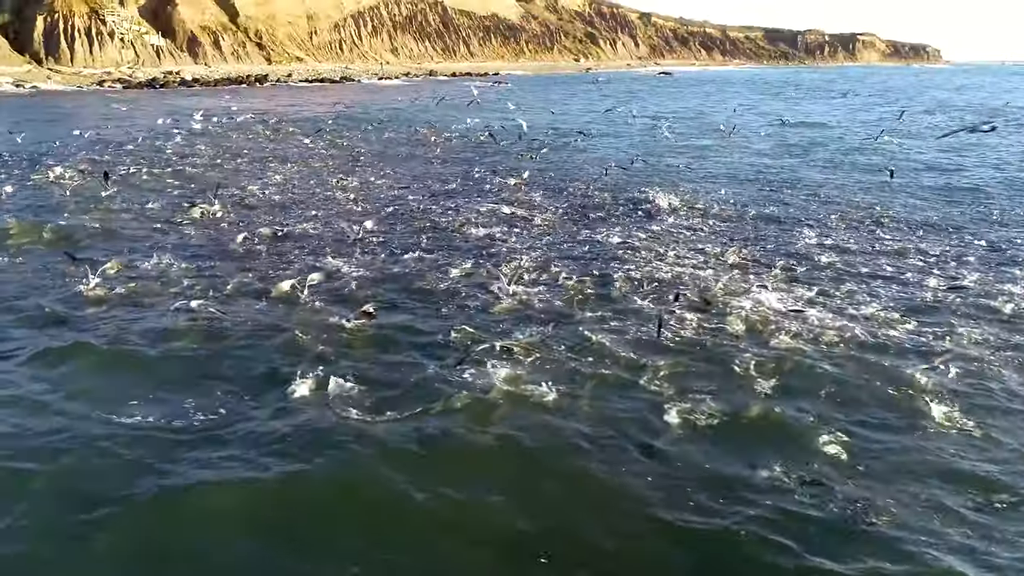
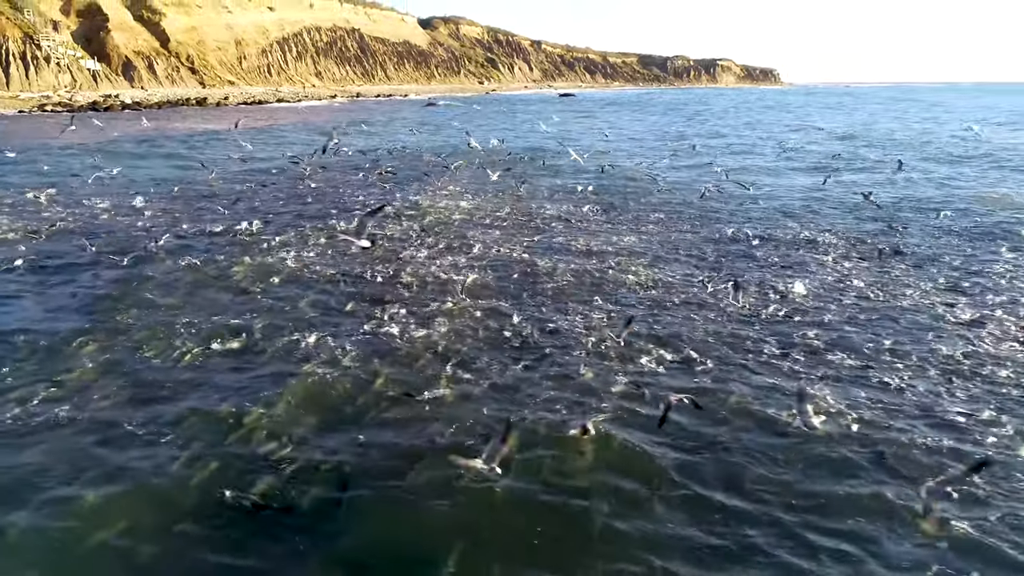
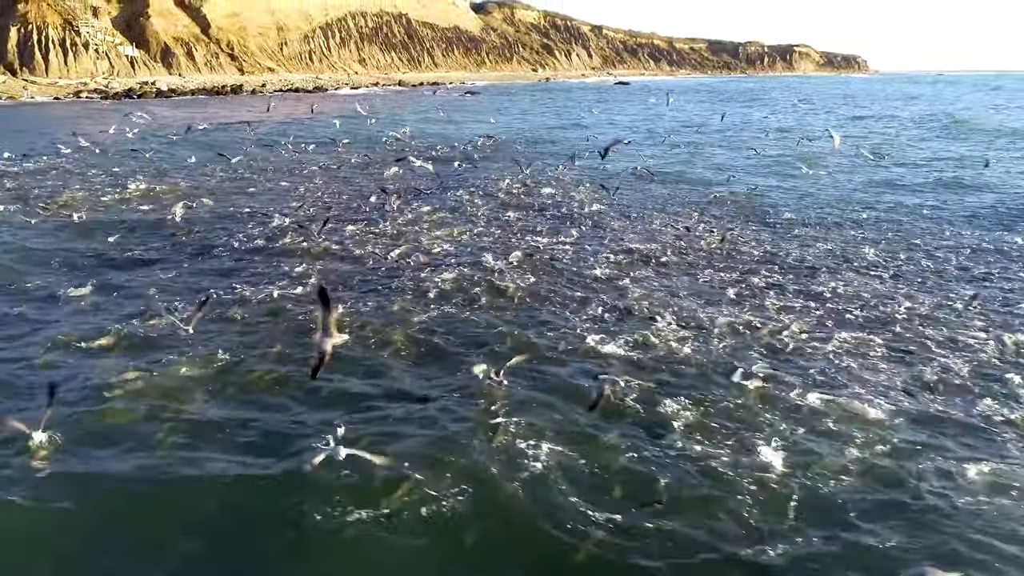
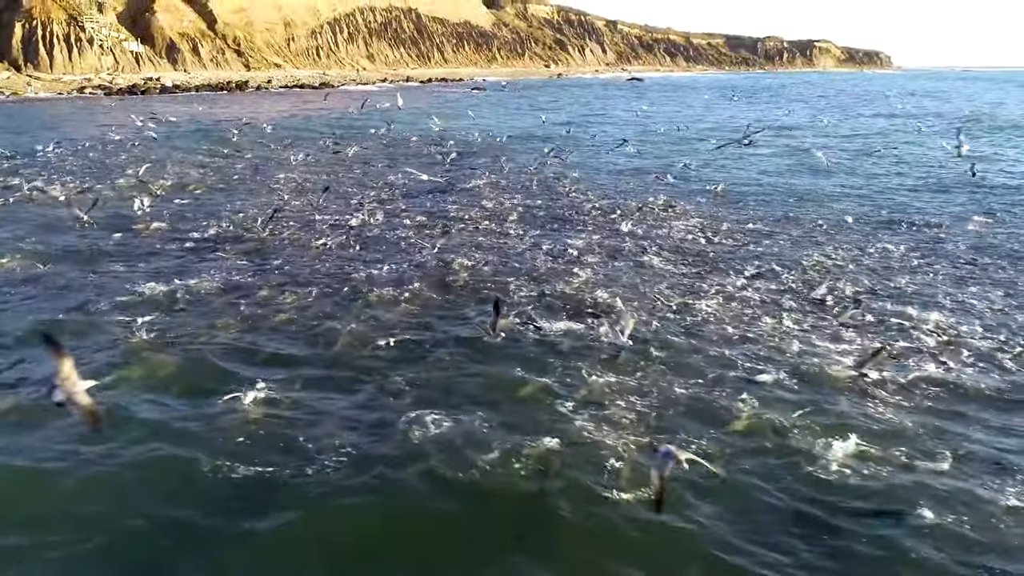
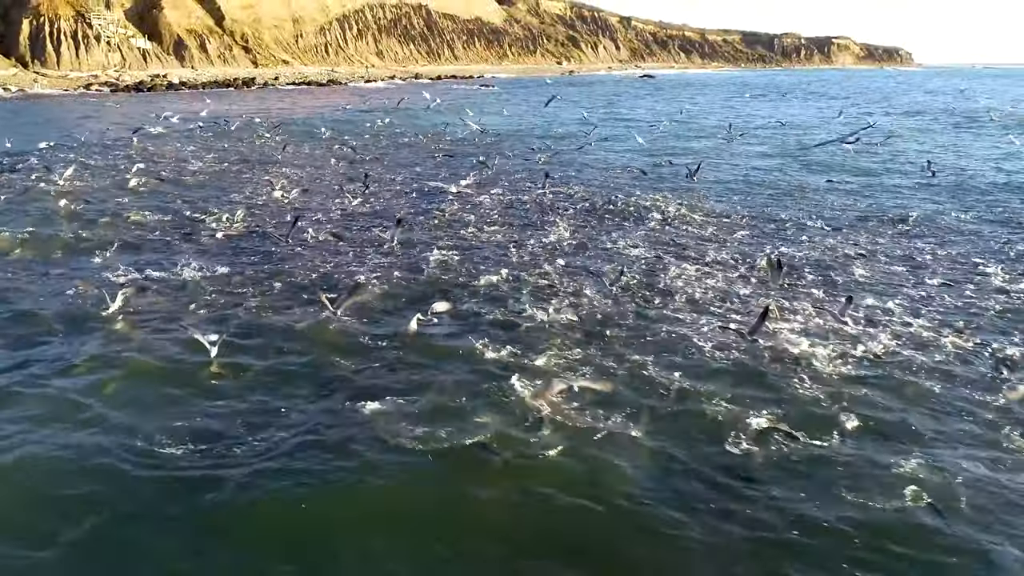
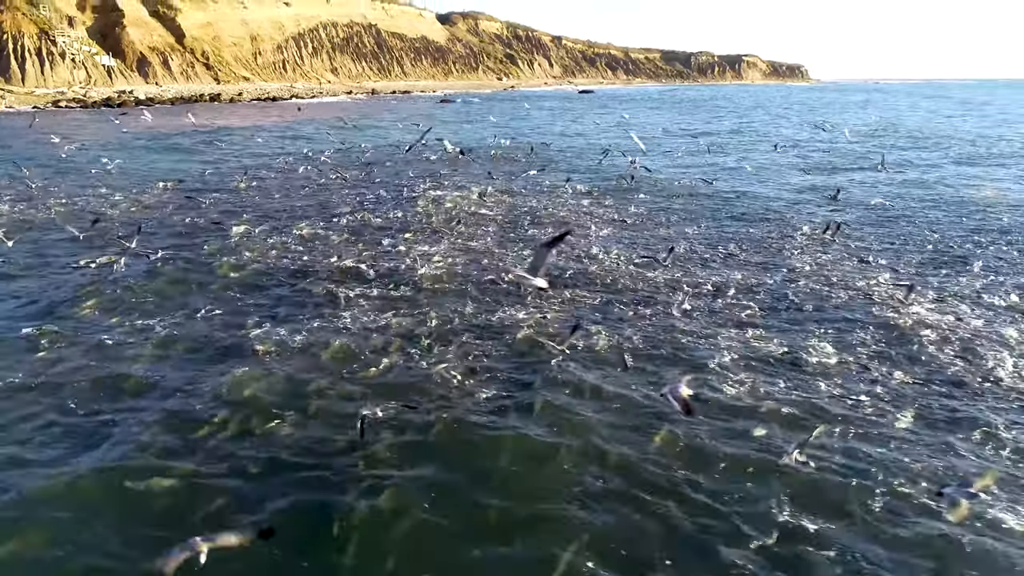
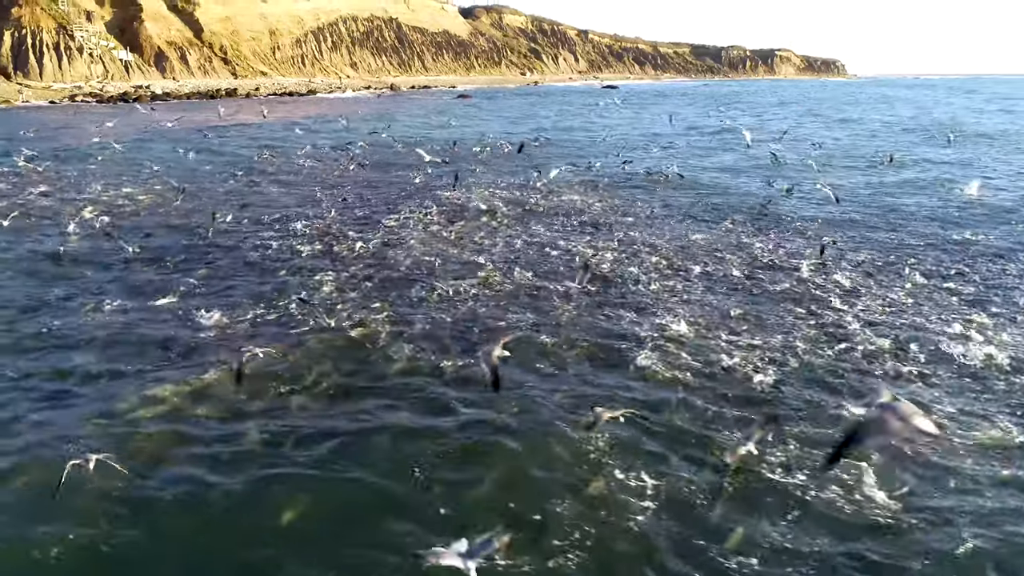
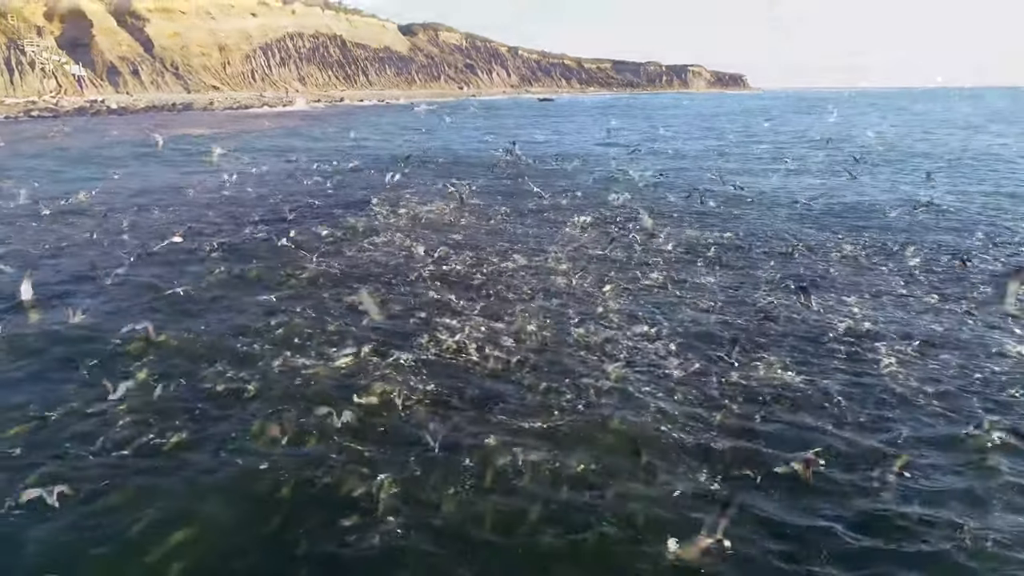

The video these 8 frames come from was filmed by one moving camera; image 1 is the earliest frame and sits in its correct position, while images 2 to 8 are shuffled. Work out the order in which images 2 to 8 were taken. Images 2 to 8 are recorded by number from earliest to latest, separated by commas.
5, 4, 3, 7, 6, 2, 8
